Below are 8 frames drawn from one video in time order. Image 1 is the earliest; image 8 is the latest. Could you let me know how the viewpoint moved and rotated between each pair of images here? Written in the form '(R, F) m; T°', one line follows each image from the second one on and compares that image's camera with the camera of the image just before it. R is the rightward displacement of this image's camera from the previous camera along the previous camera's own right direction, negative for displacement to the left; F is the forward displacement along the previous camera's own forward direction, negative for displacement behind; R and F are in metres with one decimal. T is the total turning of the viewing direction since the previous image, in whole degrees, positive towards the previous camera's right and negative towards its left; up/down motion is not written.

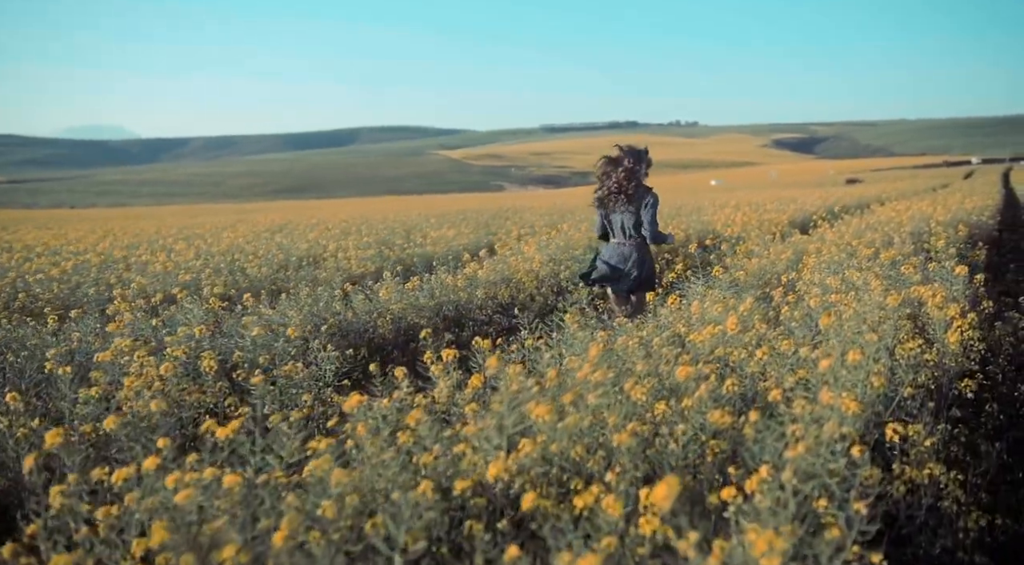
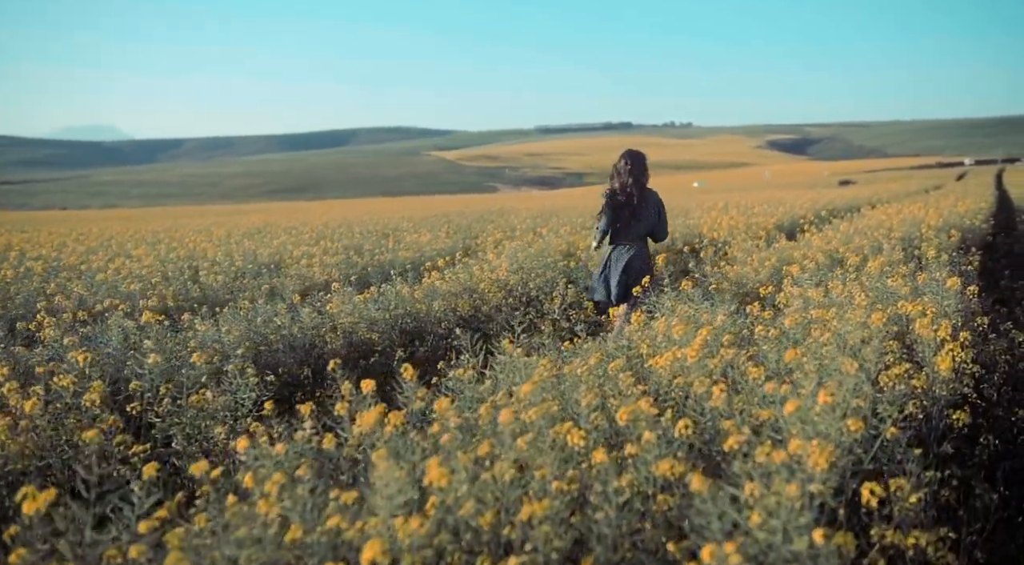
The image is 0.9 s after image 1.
(+0.3, +0.5) m; 0°
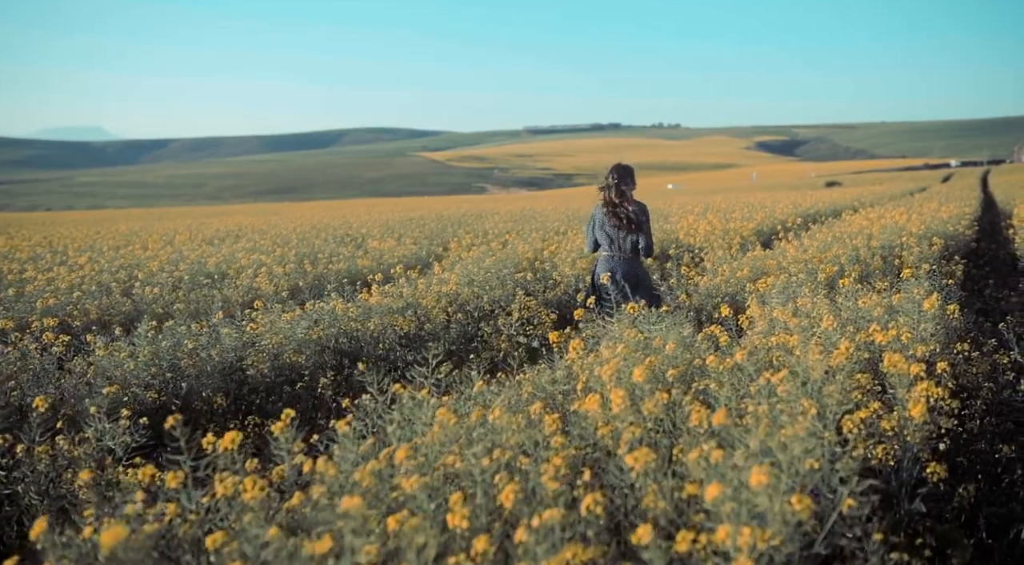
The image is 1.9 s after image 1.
(+0.3, +0.5) m; +1°
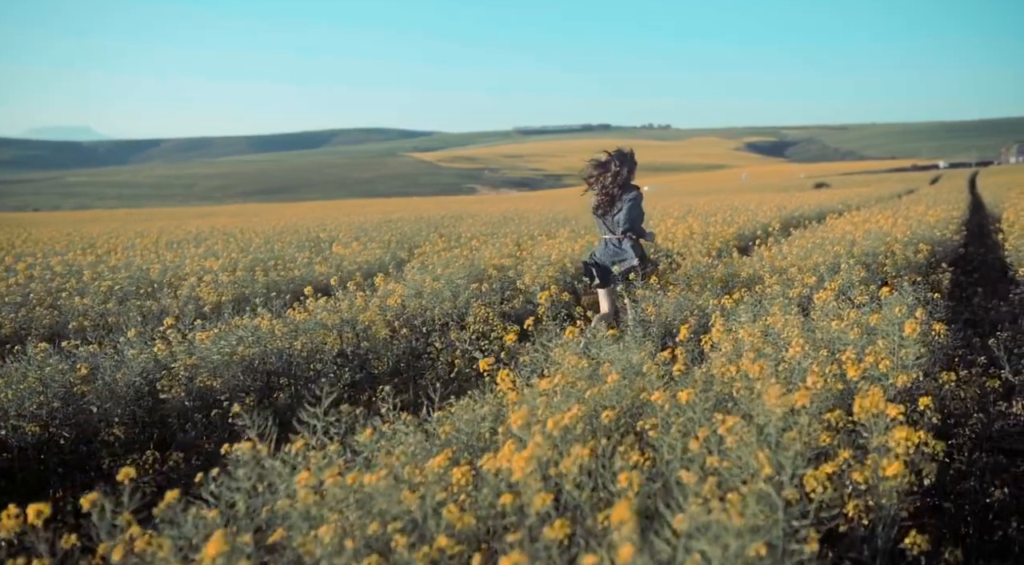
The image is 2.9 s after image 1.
(+0.3, +0.5) m; +1°
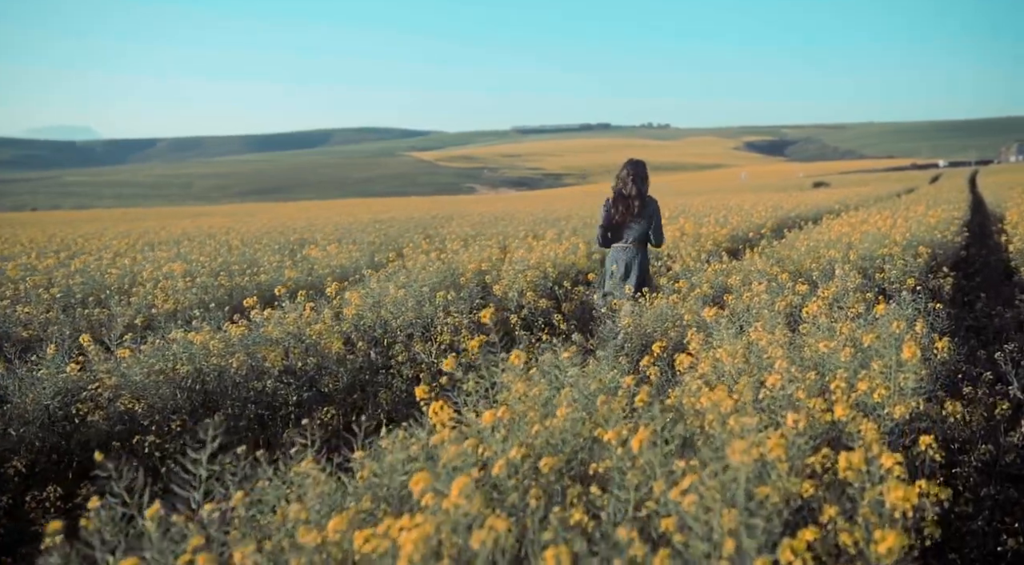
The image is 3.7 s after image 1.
(+0.3, +0.5) m; 0°
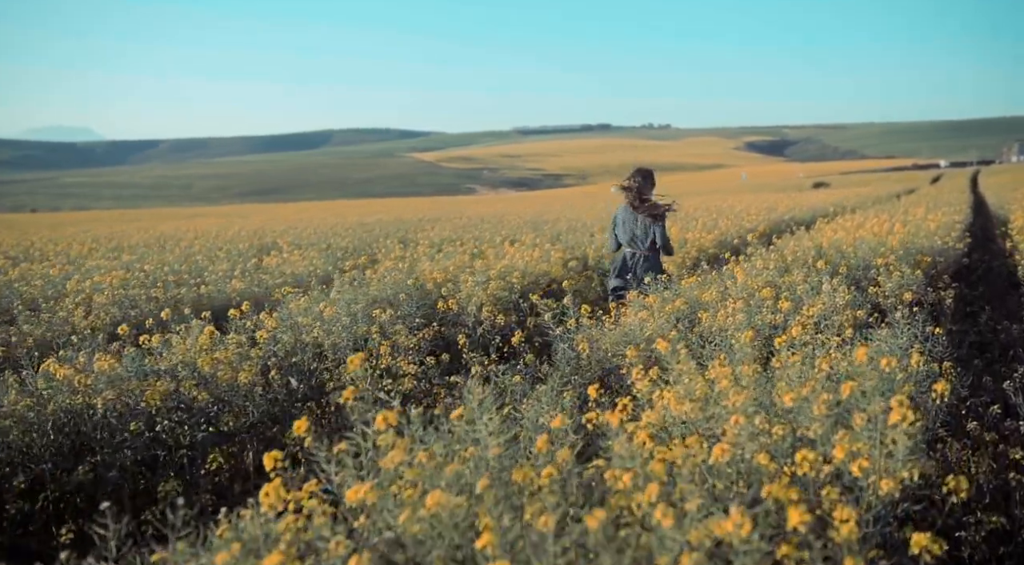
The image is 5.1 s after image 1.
(+0.4, +0.7) m; 0°
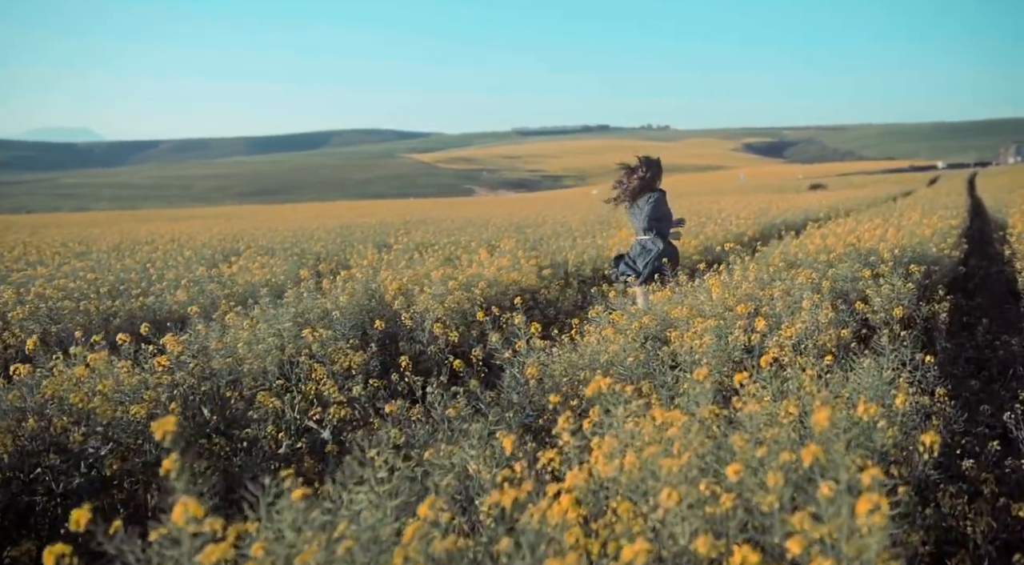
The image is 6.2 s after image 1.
(+0.4, +0.6) m; 0°
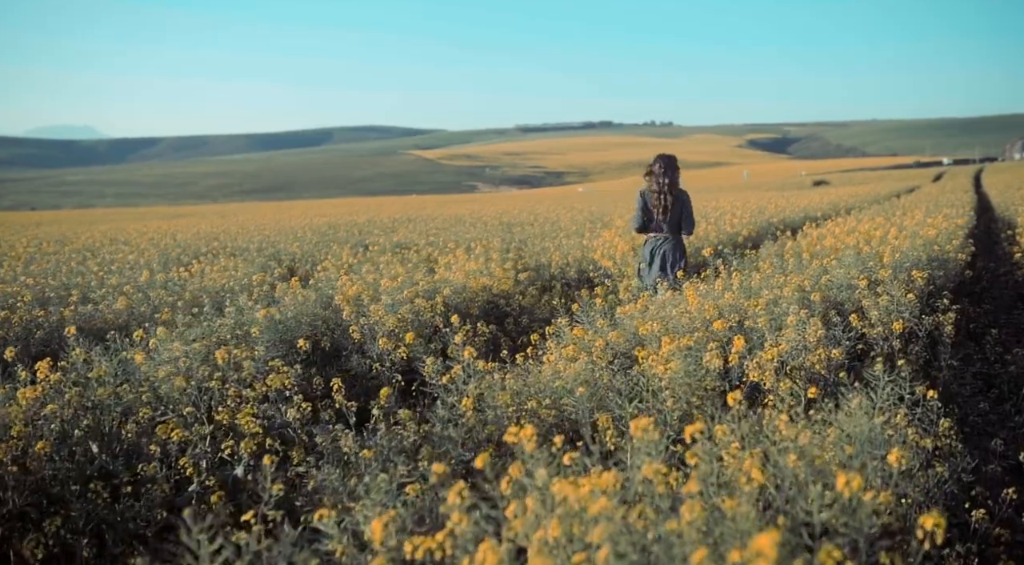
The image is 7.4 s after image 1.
(+0.4, +0.6) m; 0°
